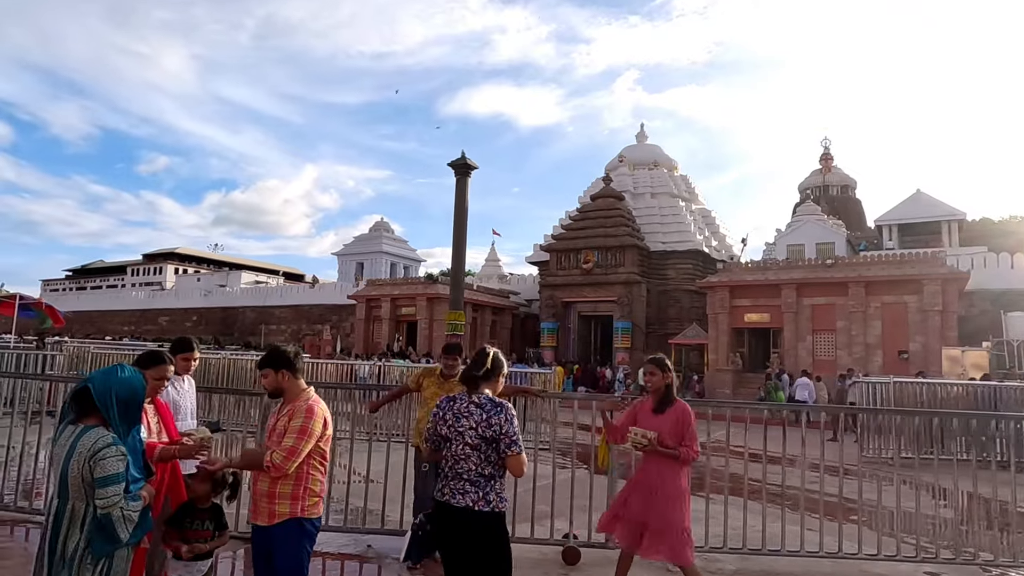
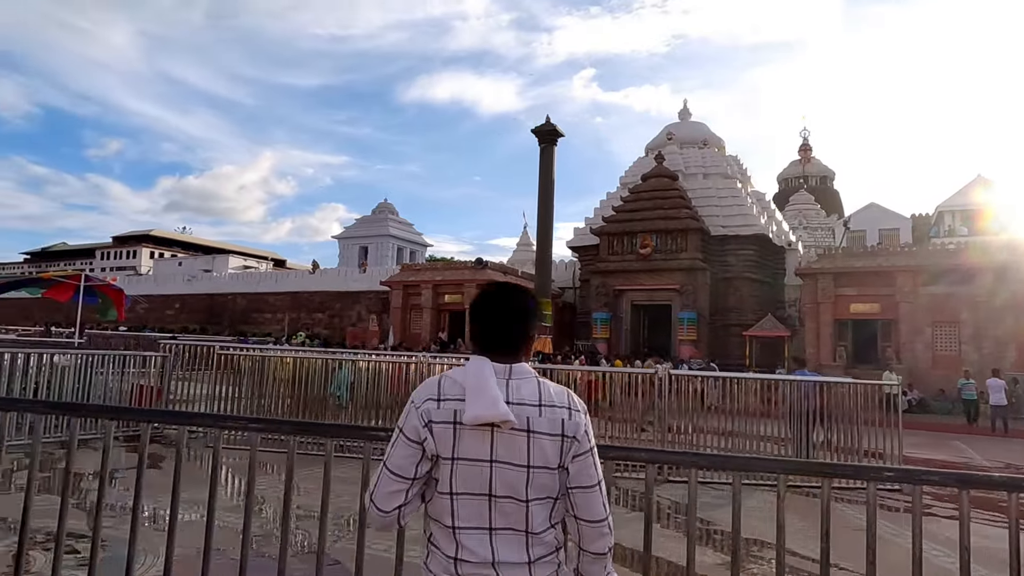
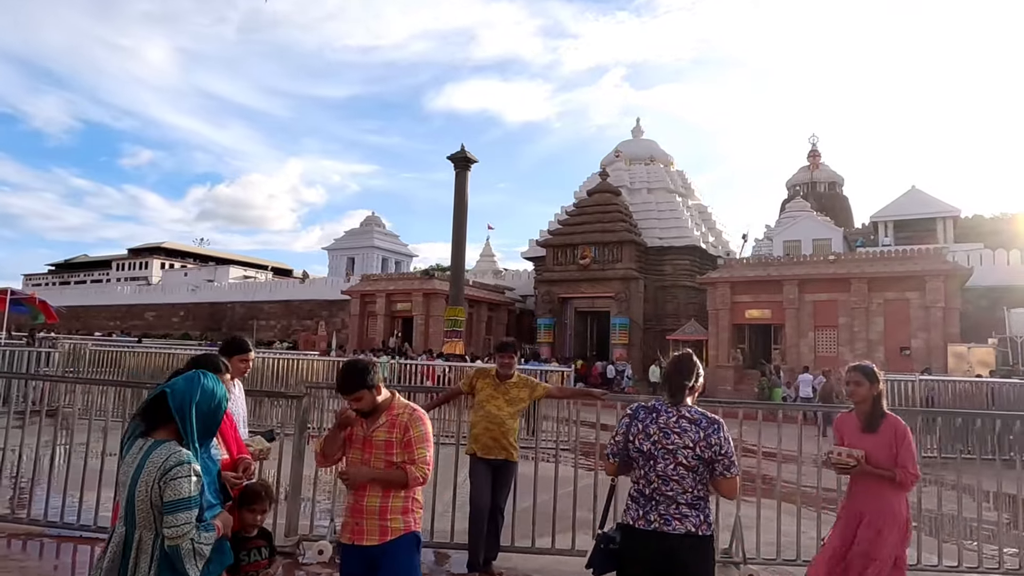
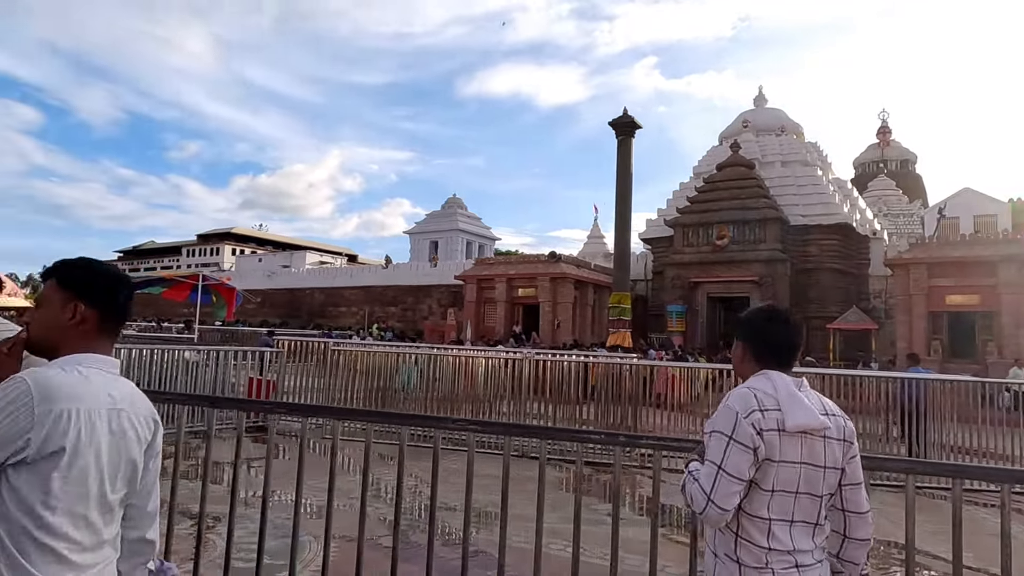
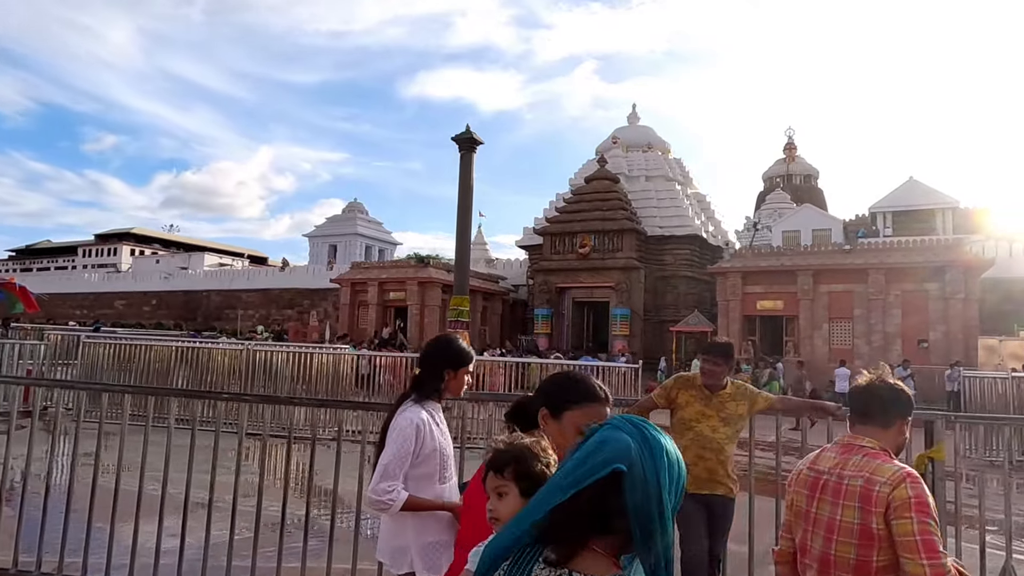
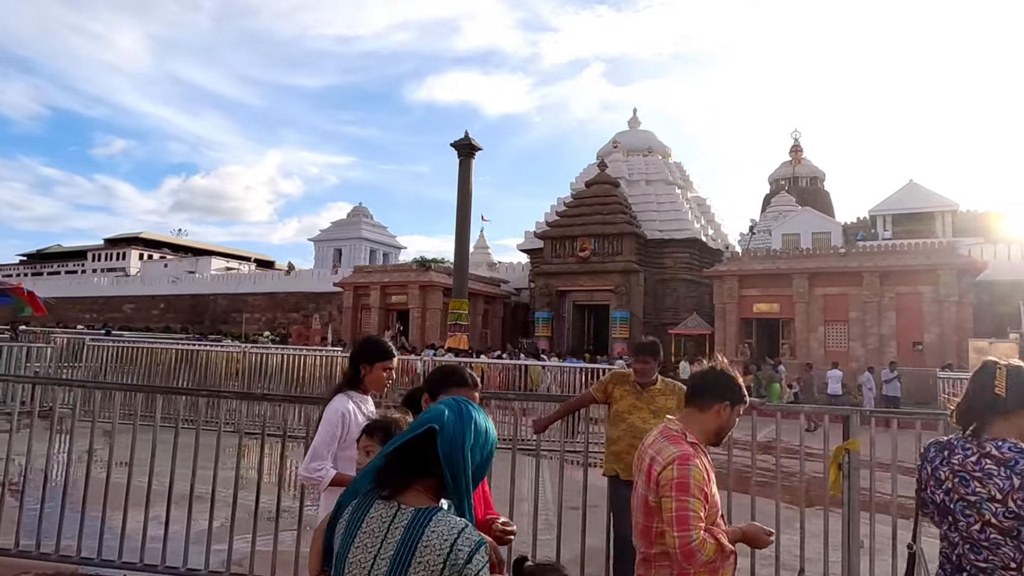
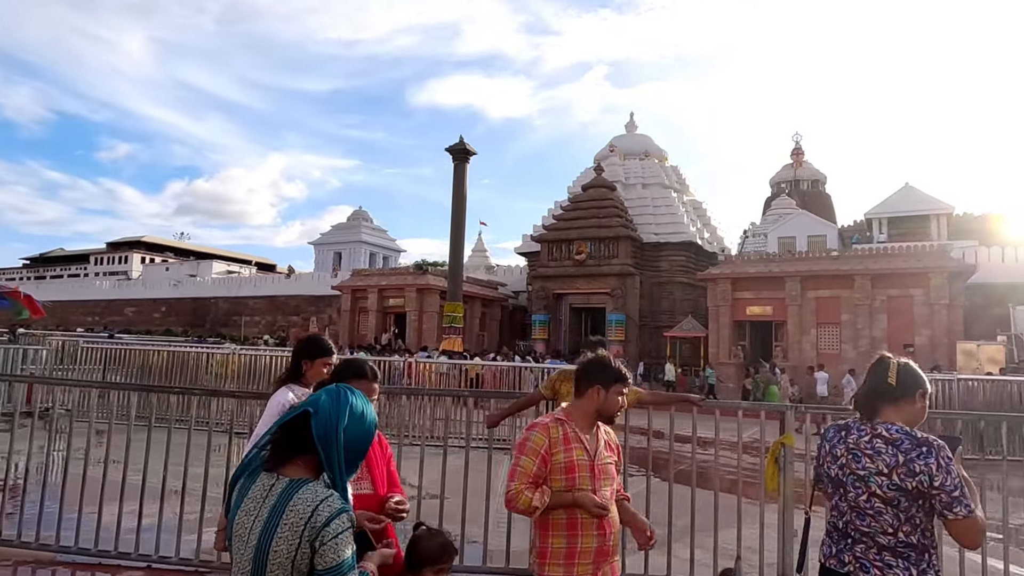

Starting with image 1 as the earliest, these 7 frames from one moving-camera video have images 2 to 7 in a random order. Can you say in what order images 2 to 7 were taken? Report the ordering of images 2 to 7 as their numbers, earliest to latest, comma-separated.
3, 7, 6, 5, 2, 4
